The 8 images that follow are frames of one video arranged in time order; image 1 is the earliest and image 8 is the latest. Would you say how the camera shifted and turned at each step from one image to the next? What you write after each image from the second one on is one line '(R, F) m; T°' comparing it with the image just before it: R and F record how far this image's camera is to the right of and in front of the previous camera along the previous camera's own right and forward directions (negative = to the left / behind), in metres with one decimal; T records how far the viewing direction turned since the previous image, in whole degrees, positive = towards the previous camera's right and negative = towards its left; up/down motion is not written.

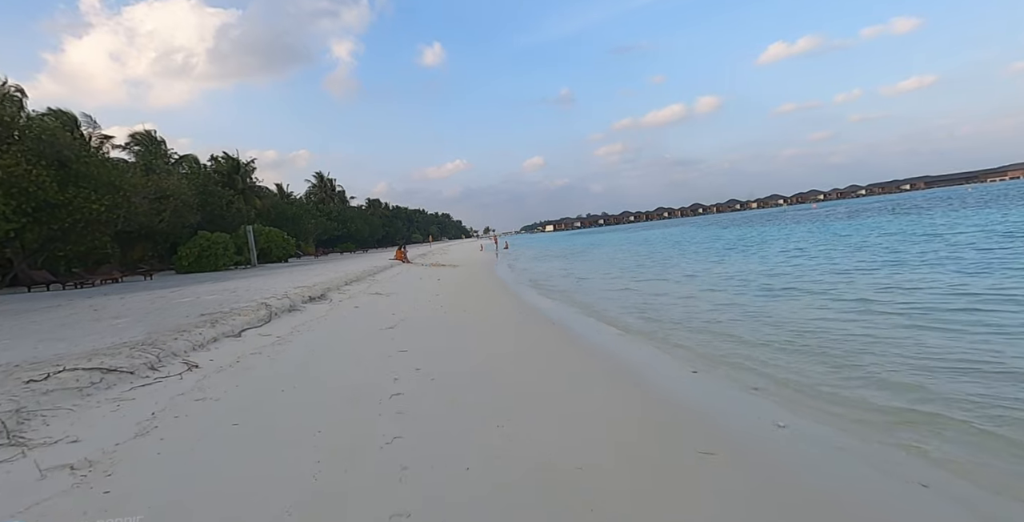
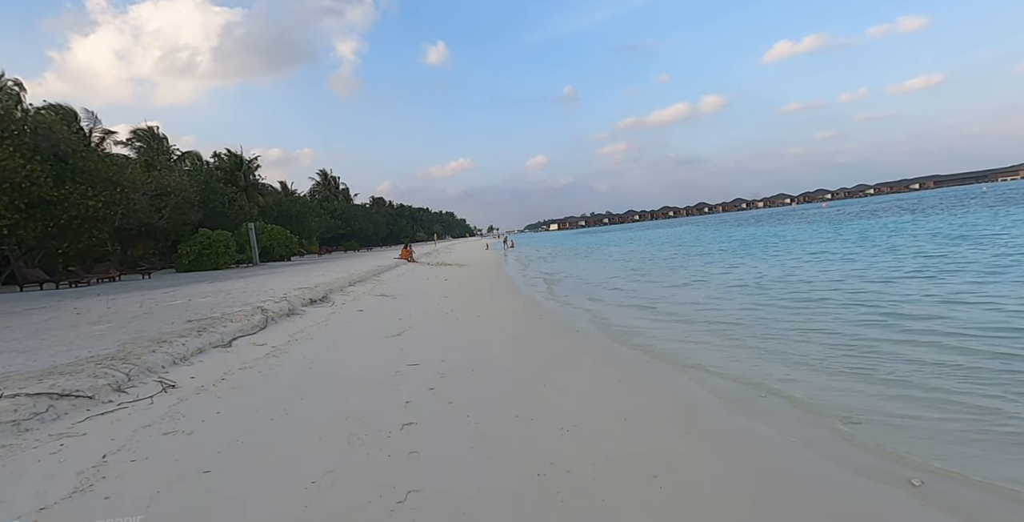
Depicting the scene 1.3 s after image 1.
(-0.3, +0.8) m; 0°
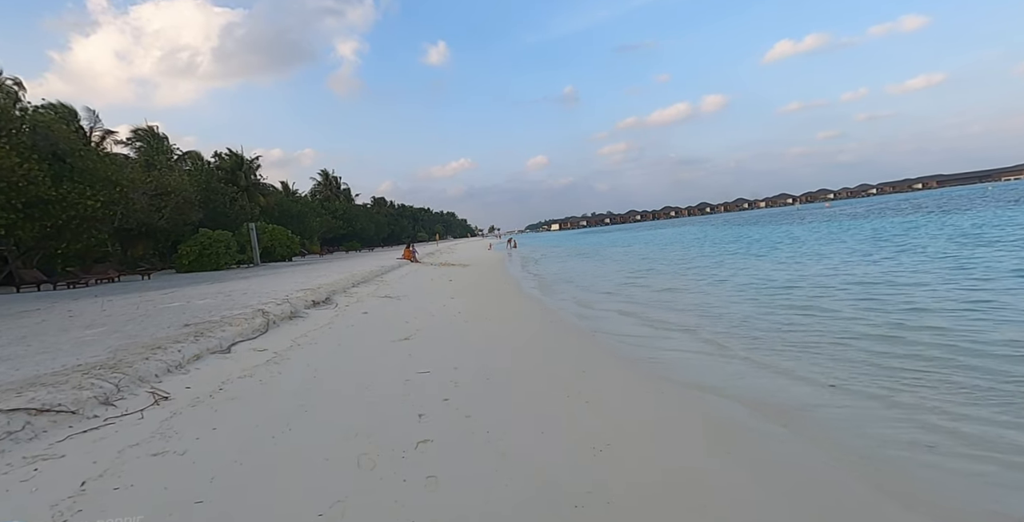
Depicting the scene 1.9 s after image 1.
(-0.2, +0.4) m; 0°
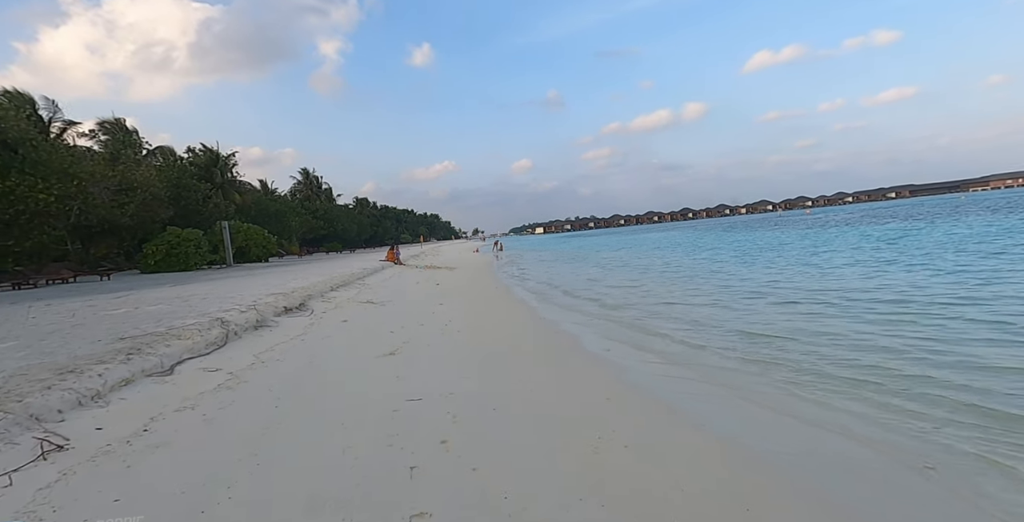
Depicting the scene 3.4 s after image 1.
(-0.3, +1.1) m; +2°
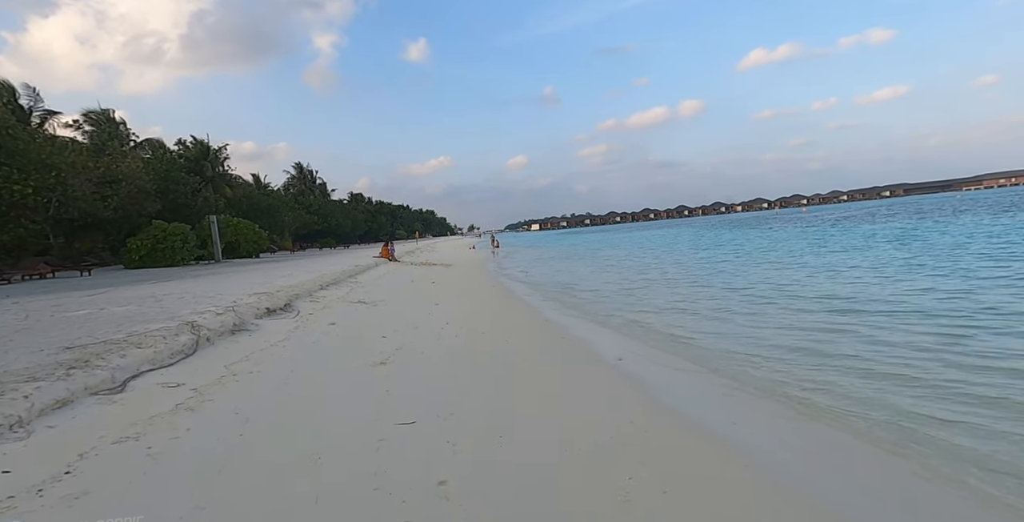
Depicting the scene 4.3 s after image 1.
(-0.1, +0.7) m; +1°
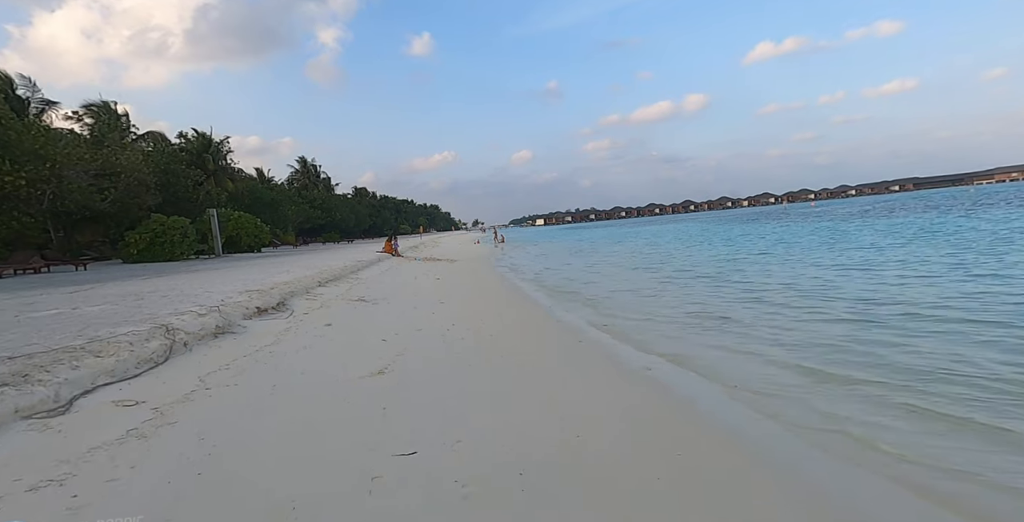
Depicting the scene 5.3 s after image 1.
(-0.1, +0.7) m; -1°
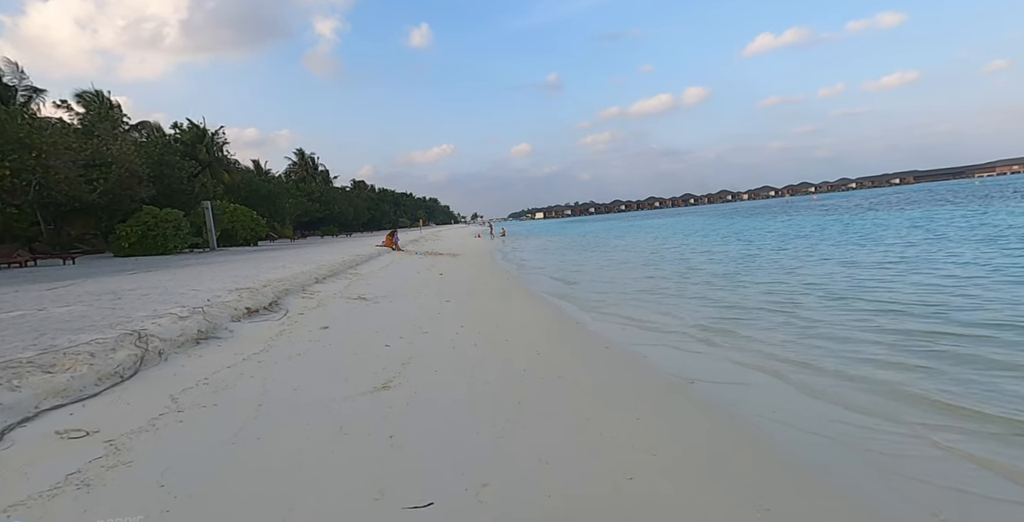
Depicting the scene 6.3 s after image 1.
(-0.2, +0.7) m; 0°
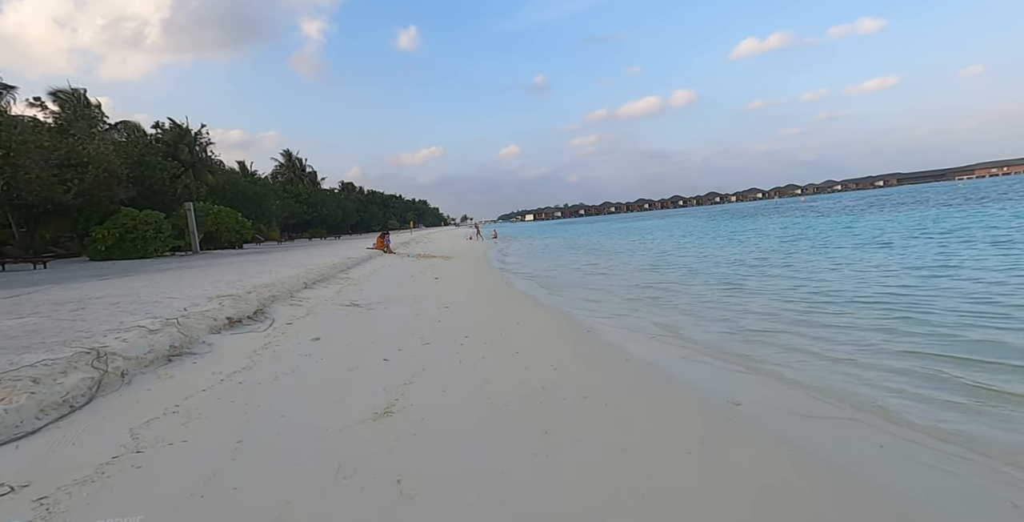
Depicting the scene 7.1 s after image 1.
(-0.3, +0.6) m; +1°
